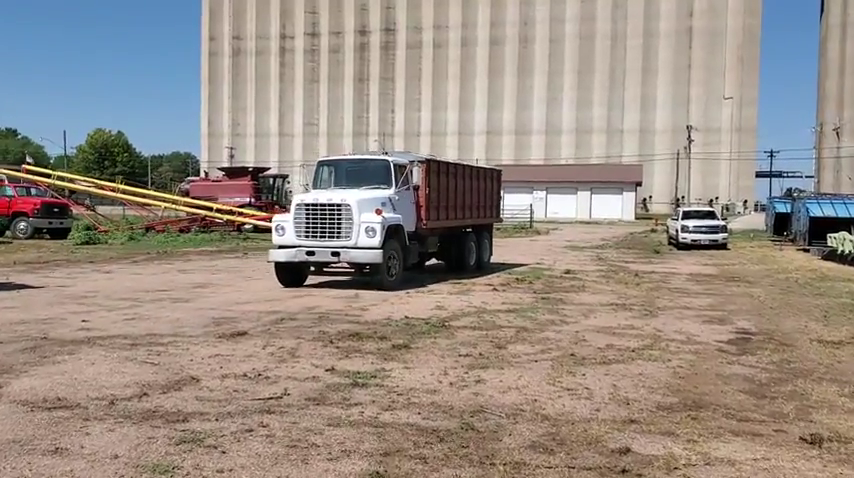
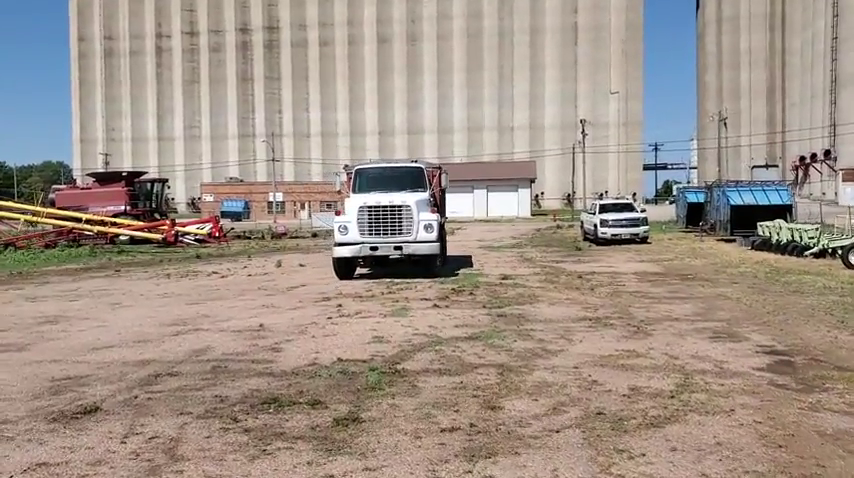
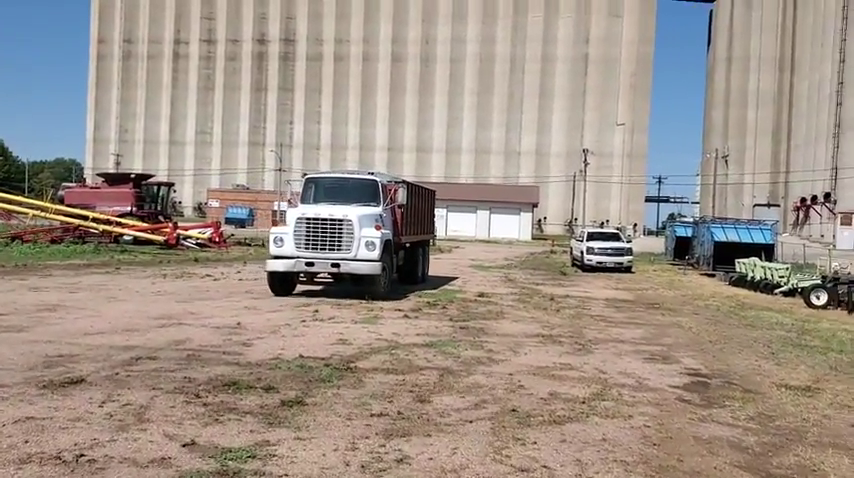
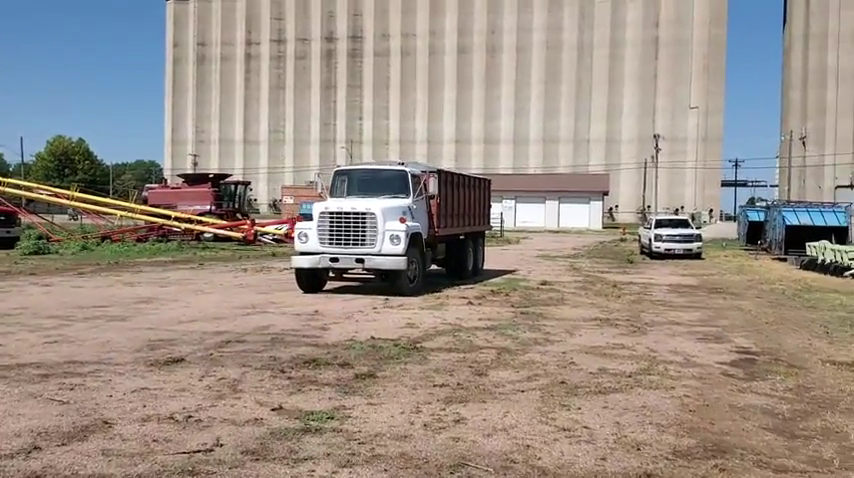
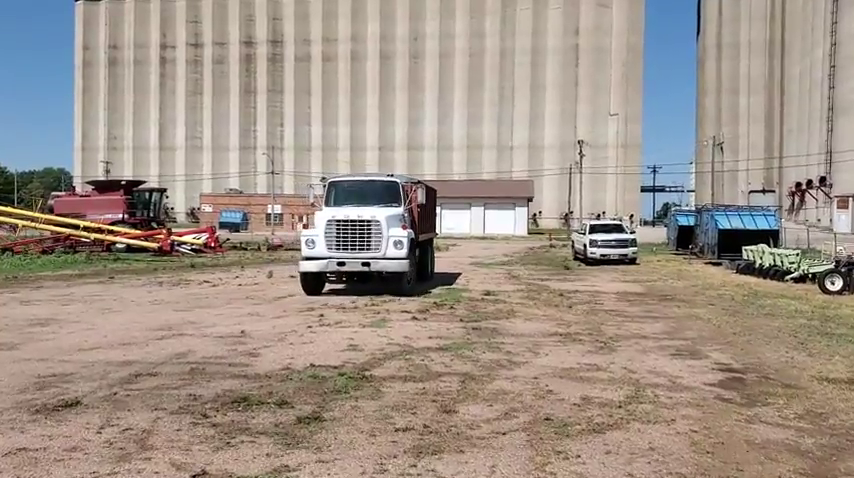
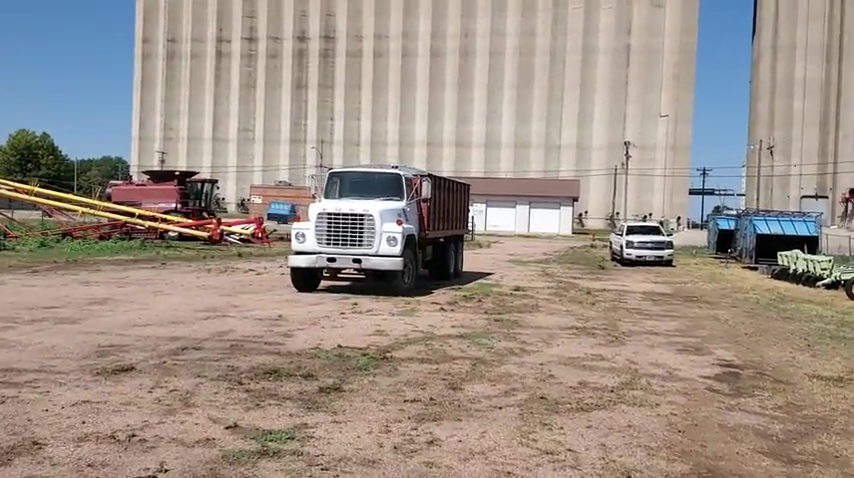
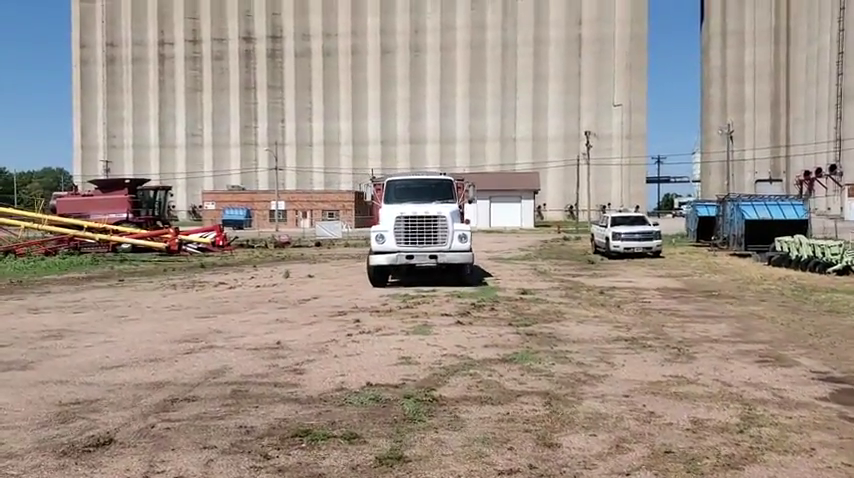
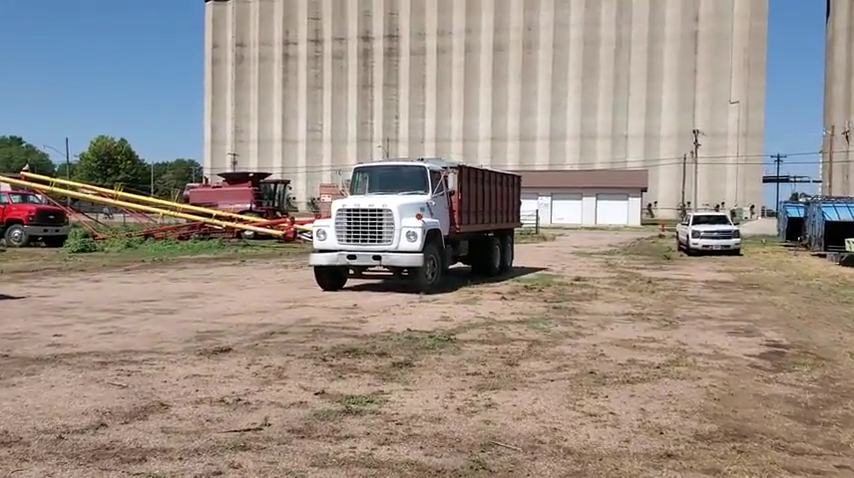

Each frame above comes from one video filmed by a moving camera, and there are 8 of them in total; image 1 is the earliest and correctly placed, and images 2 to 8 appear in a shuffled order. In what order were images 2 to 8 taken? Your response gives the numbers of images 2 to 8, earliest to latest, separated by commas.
8, 4, 6, 3, 5, 2, 7
